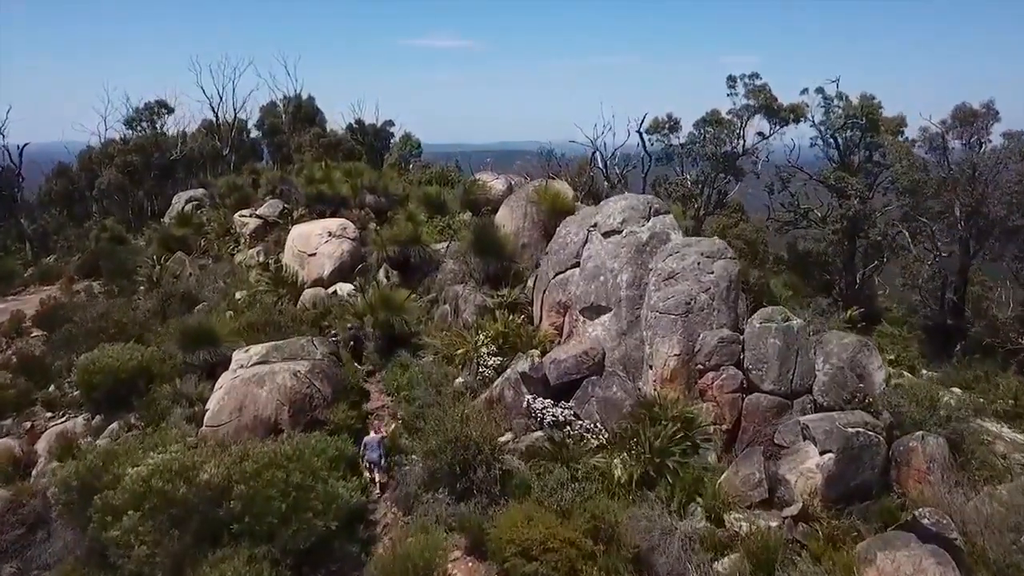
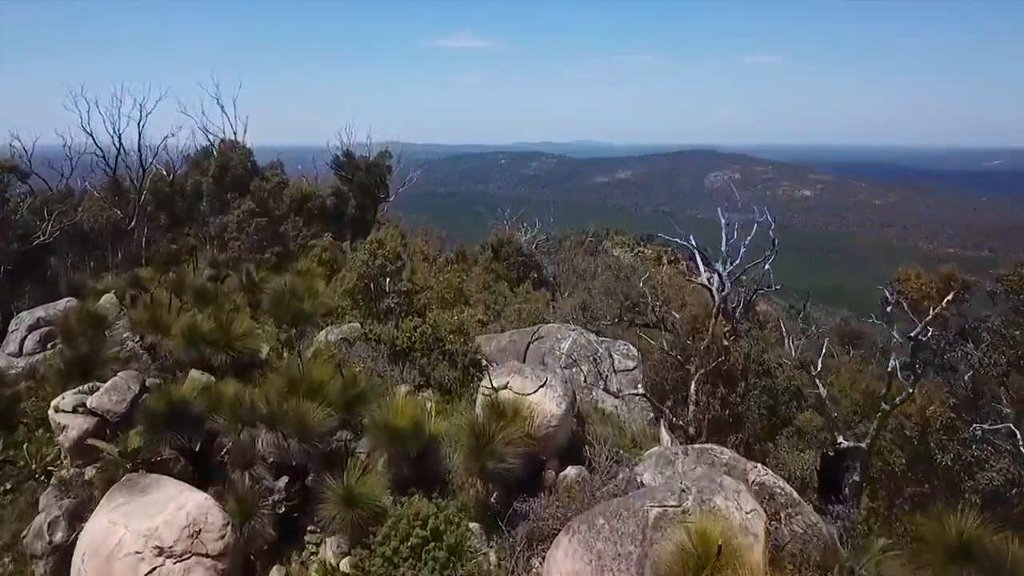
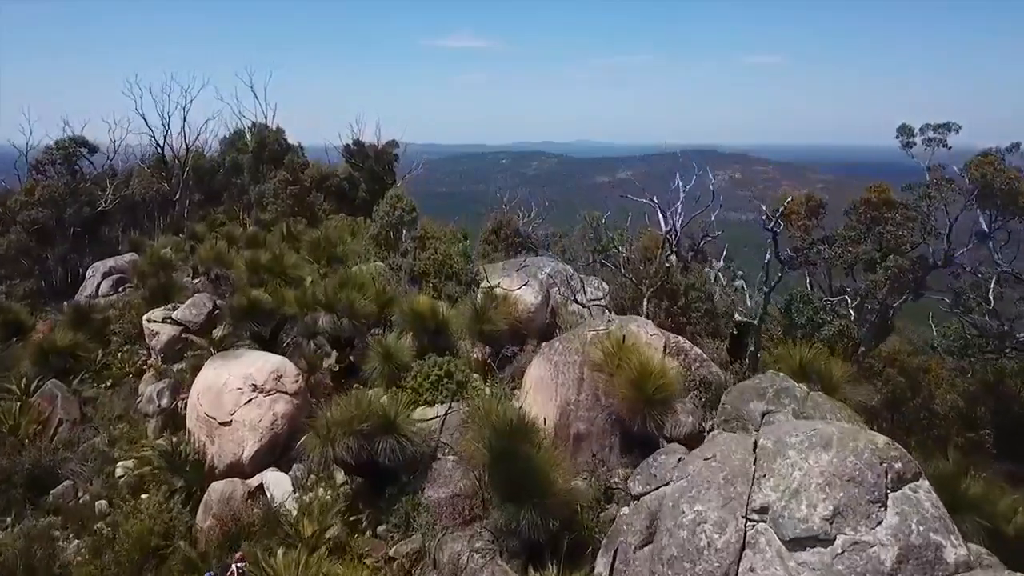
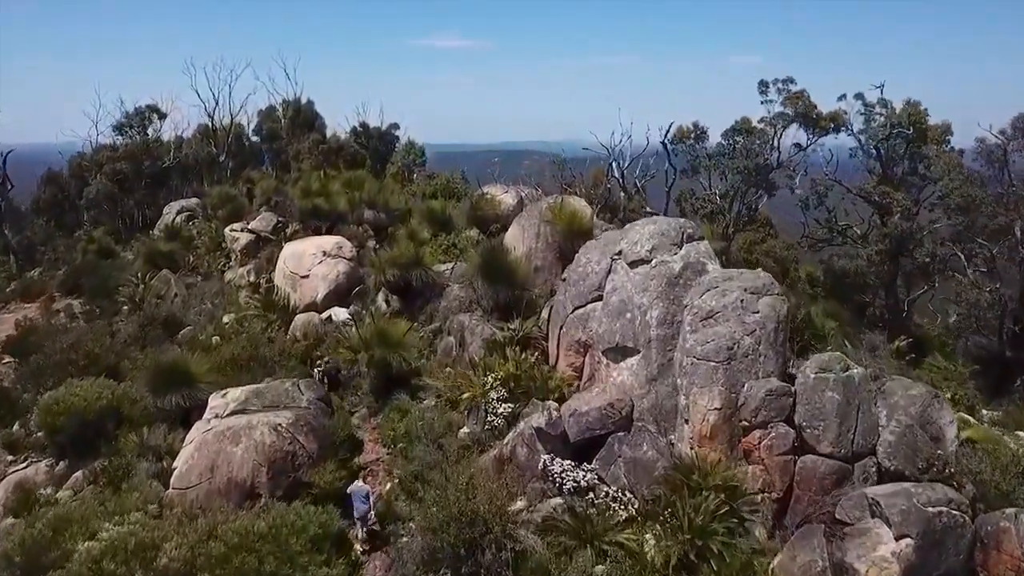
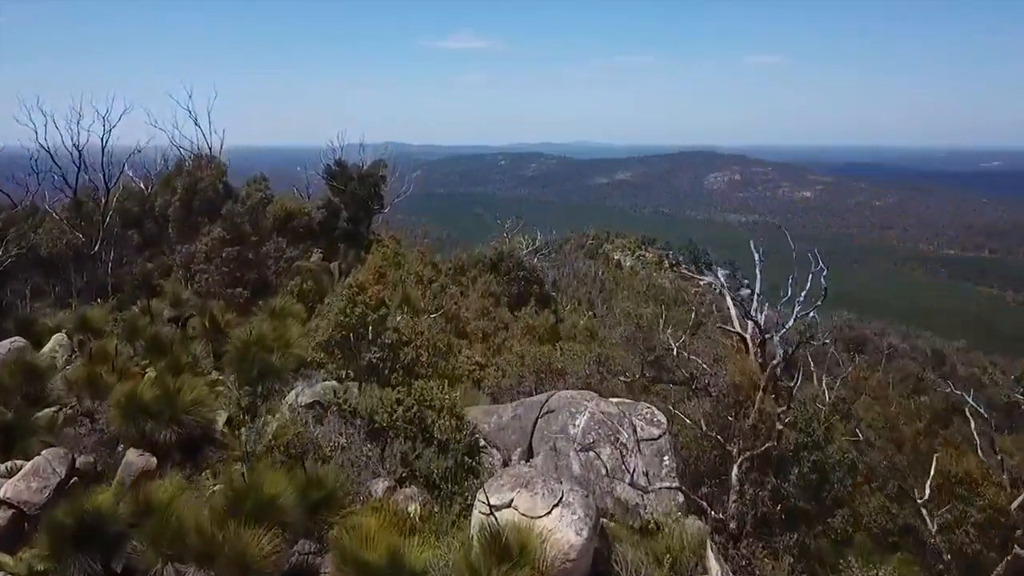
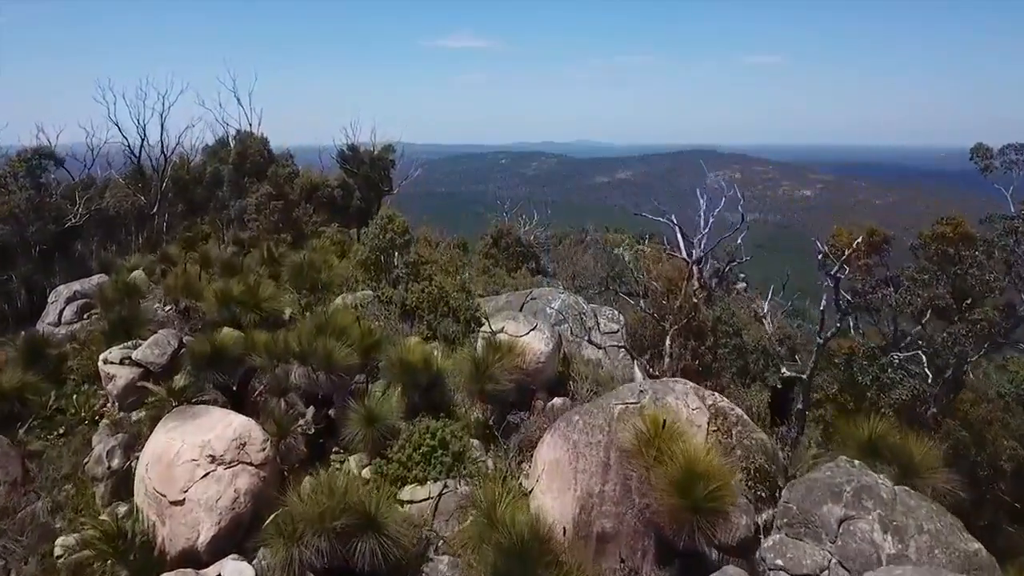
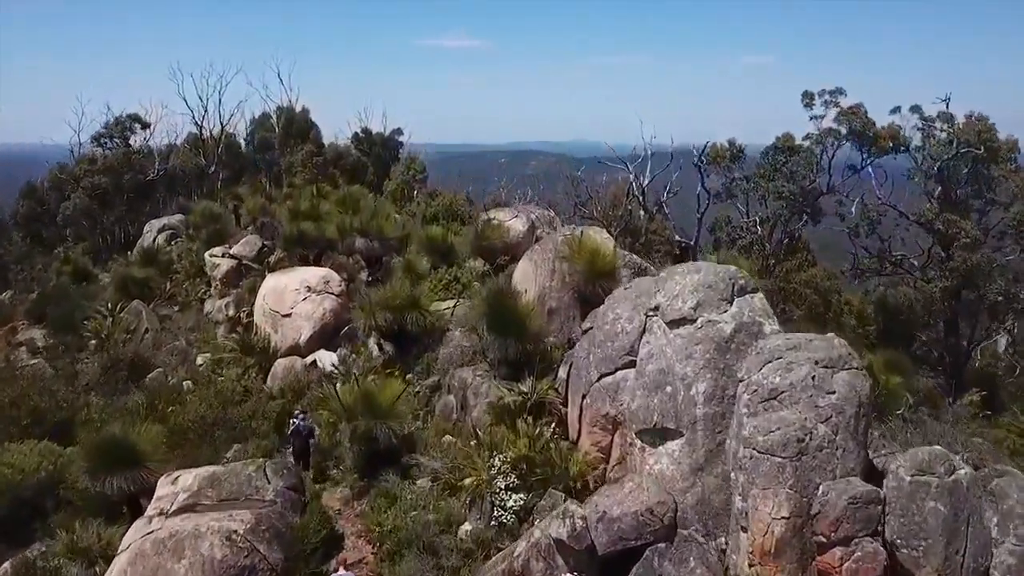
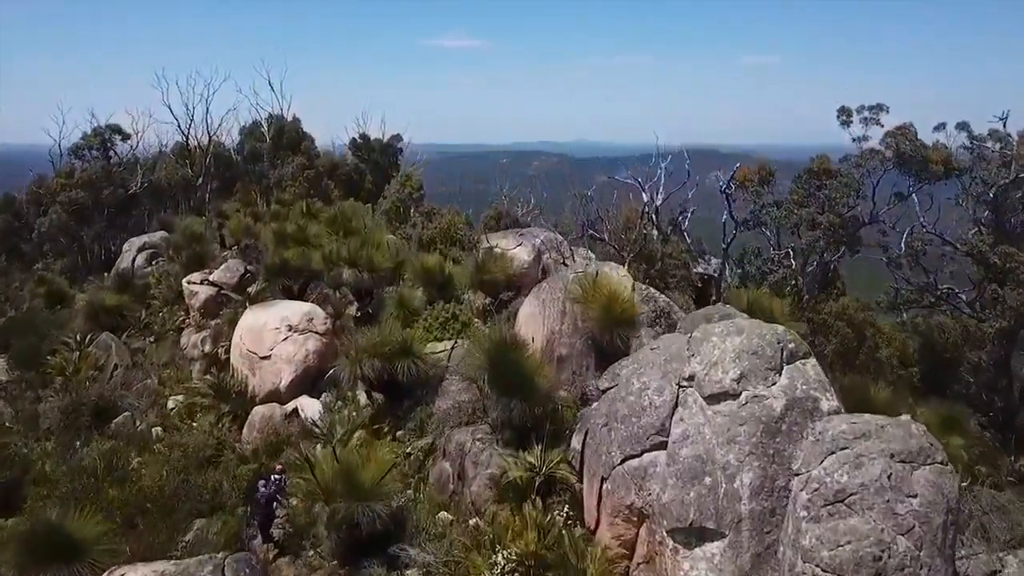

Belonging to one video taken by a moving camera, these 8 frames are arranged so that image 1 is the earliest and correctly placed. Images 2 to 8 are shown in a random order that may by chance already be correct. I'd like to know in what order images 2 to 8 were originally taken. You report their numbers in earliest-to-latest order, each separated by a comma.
4, 7, 8, 3, 6, 2, 5
